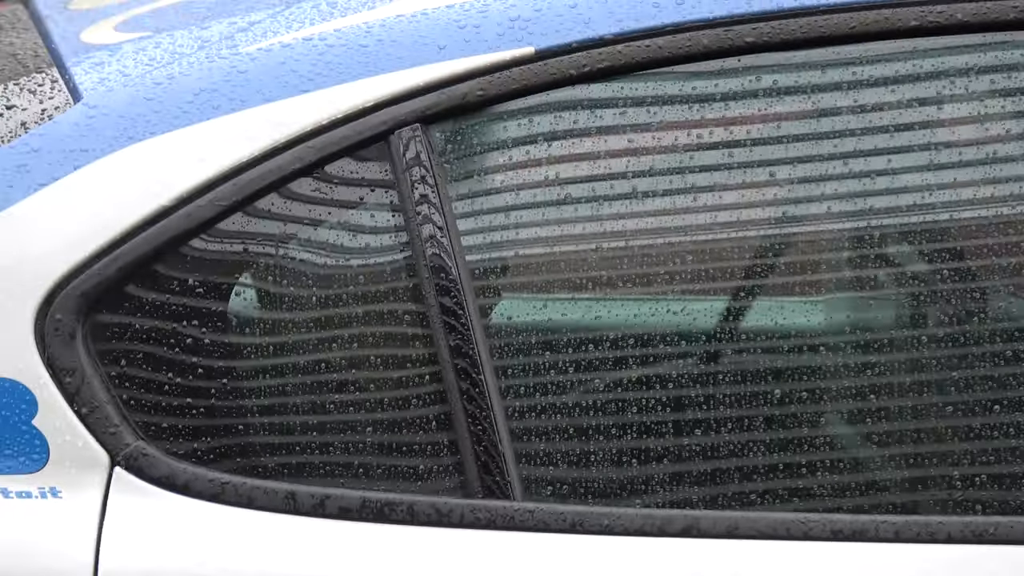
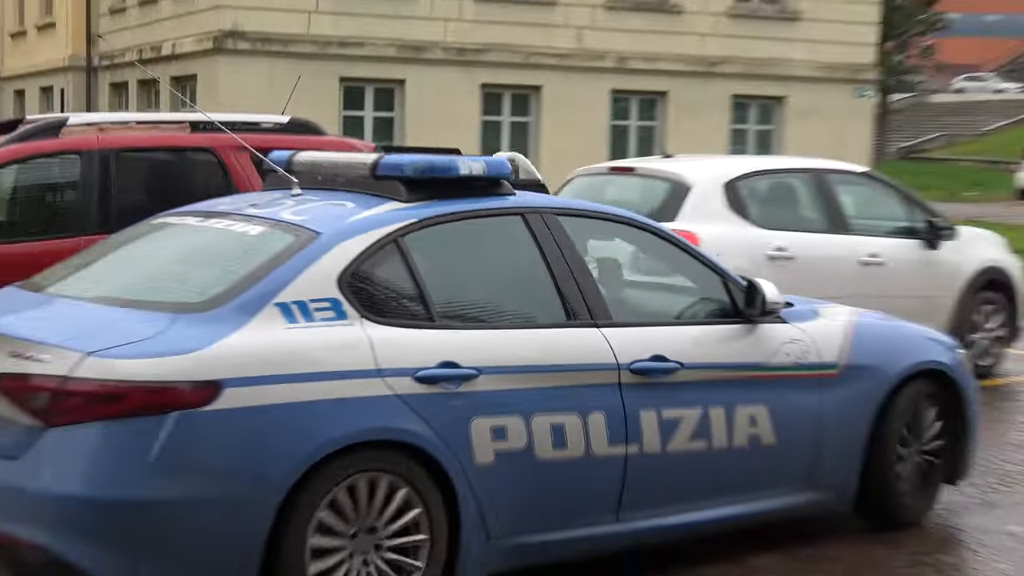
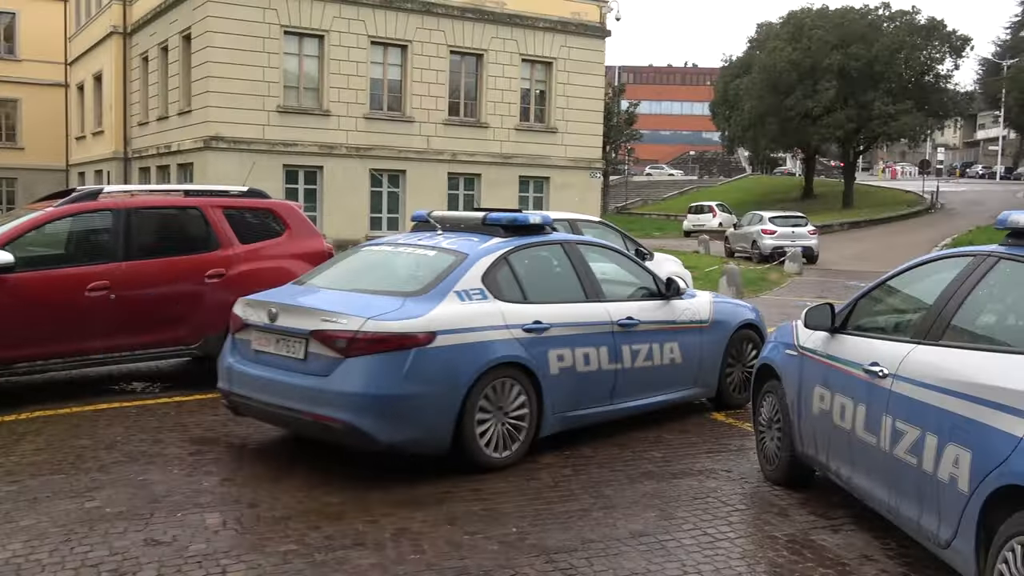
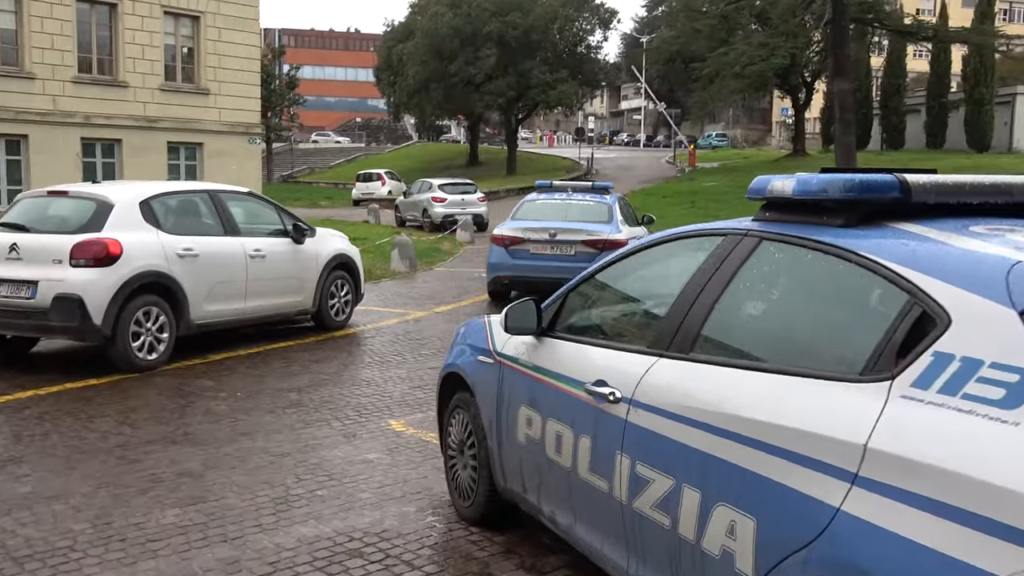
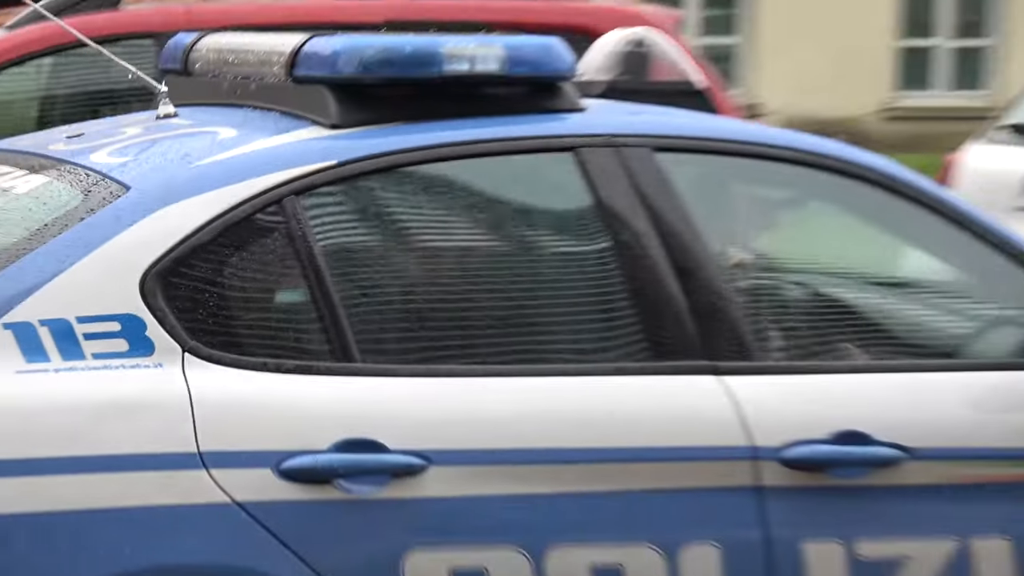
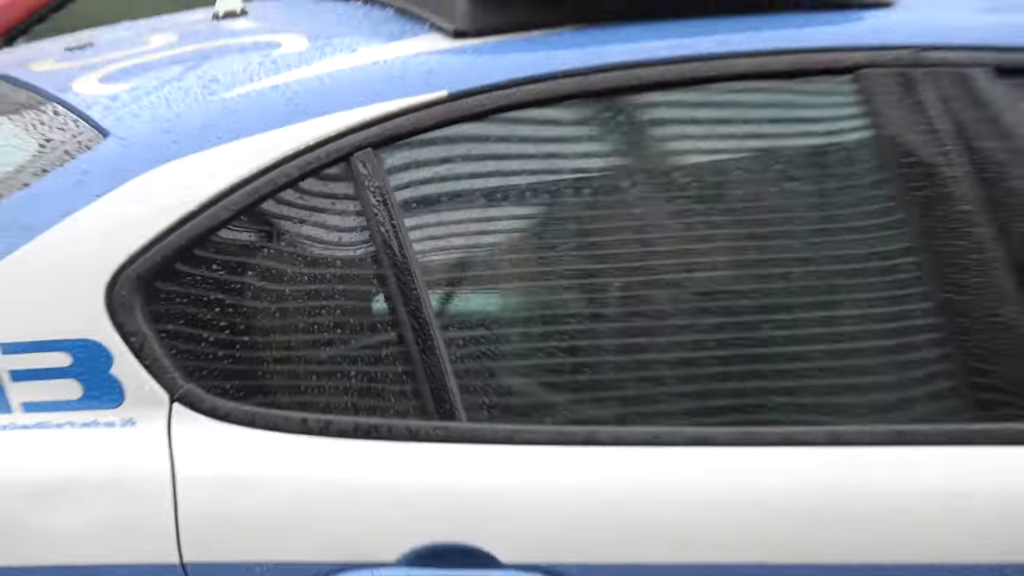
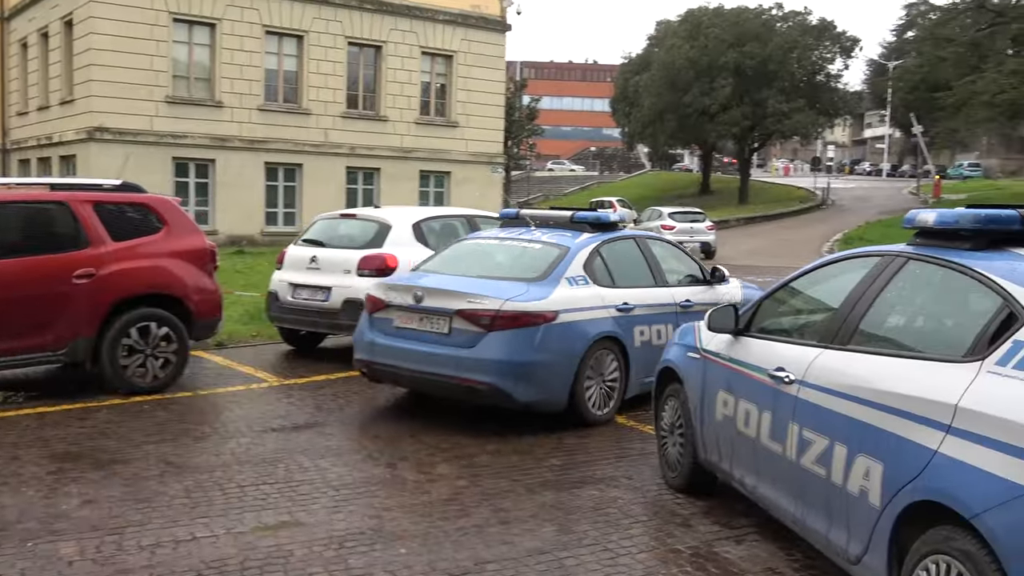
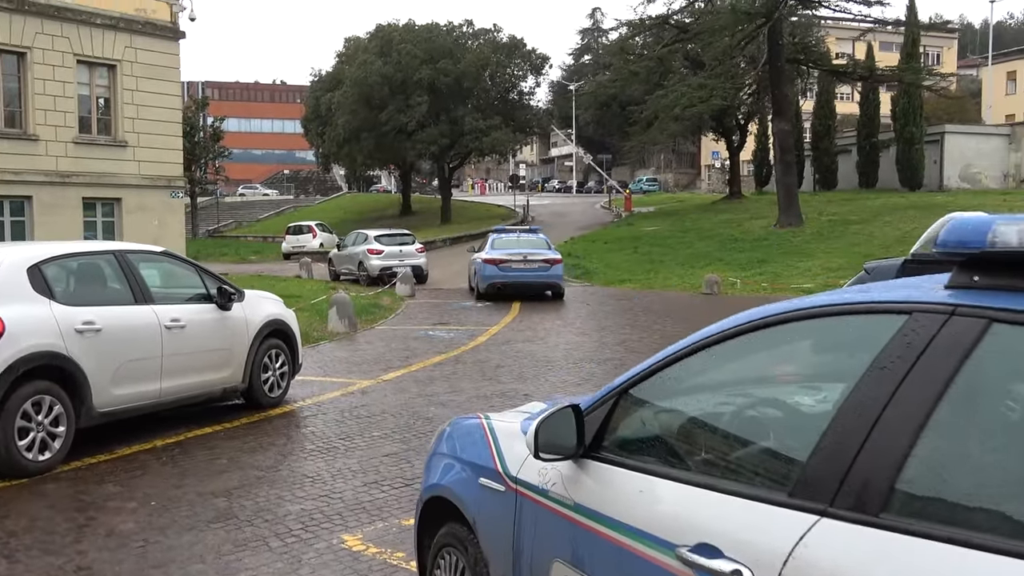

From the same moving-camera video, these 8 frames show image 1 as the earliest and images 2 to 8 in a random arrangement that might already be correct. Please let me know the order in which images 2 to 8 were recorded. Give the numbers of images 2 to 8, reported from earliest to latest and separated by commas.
6, 5, 2, 3, 7, 4, 8
